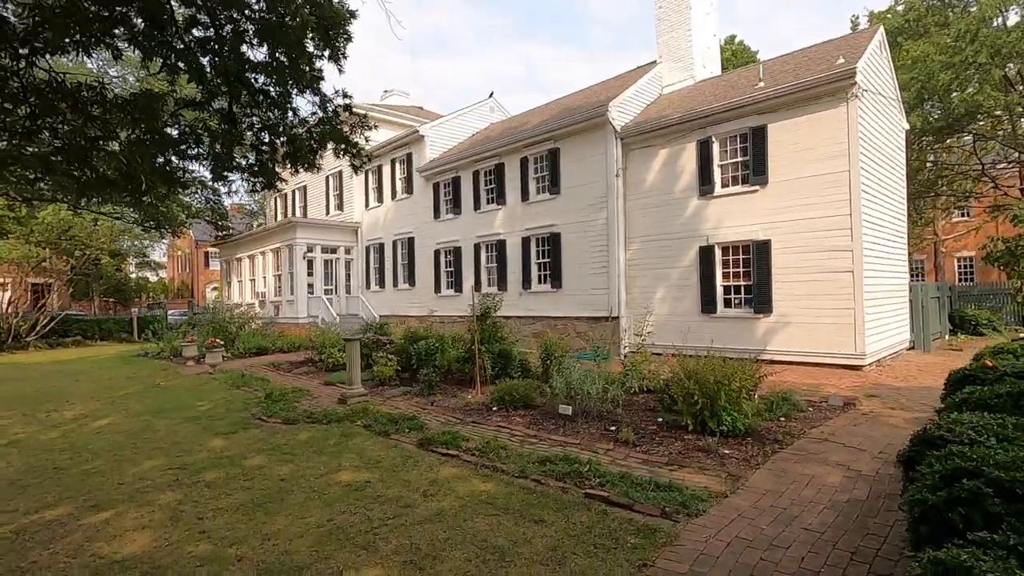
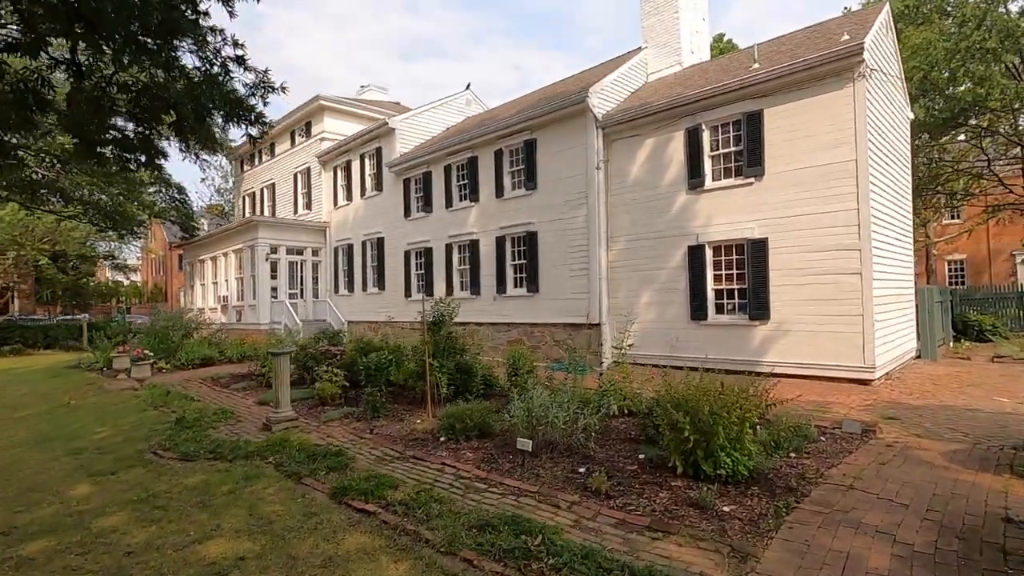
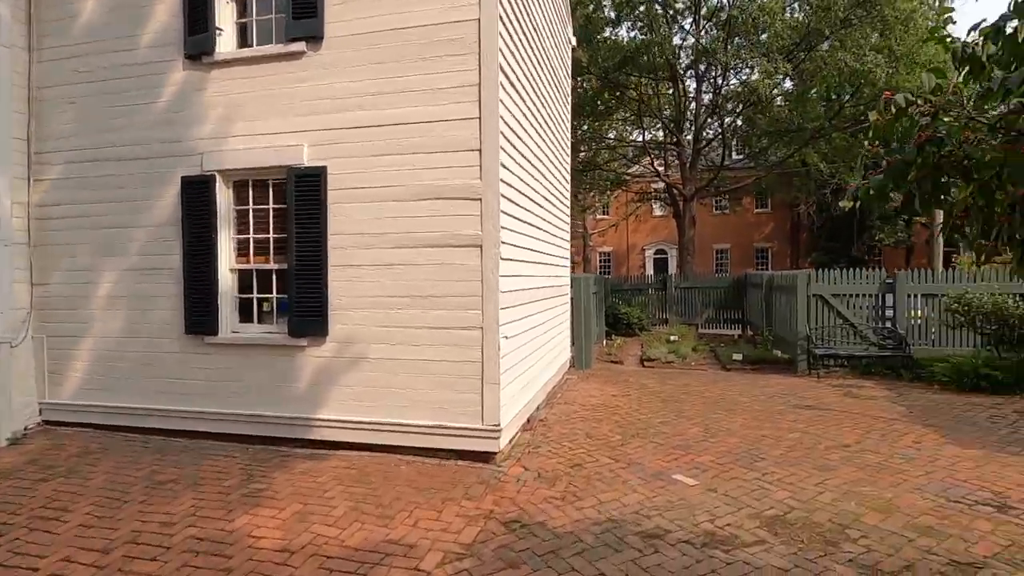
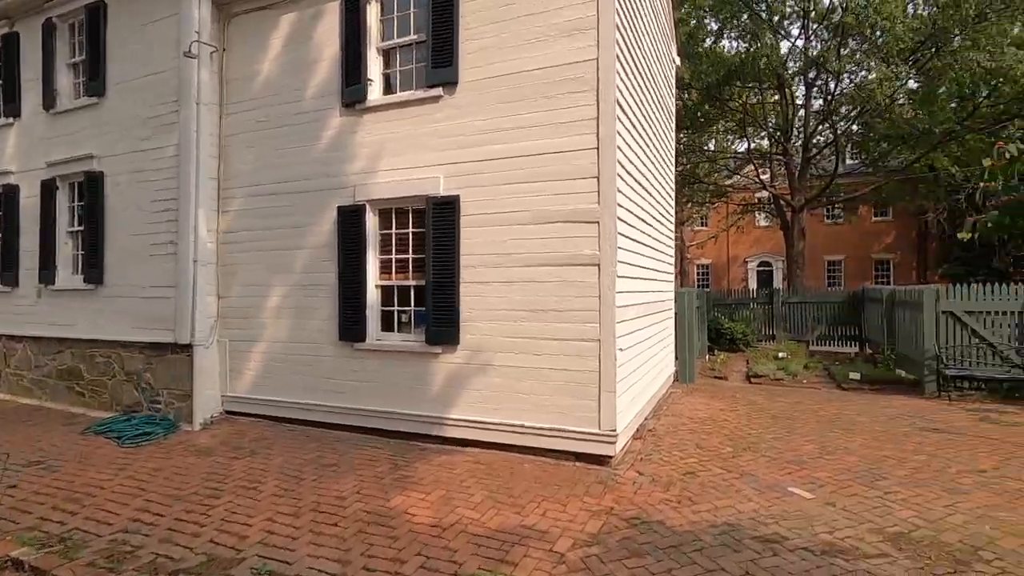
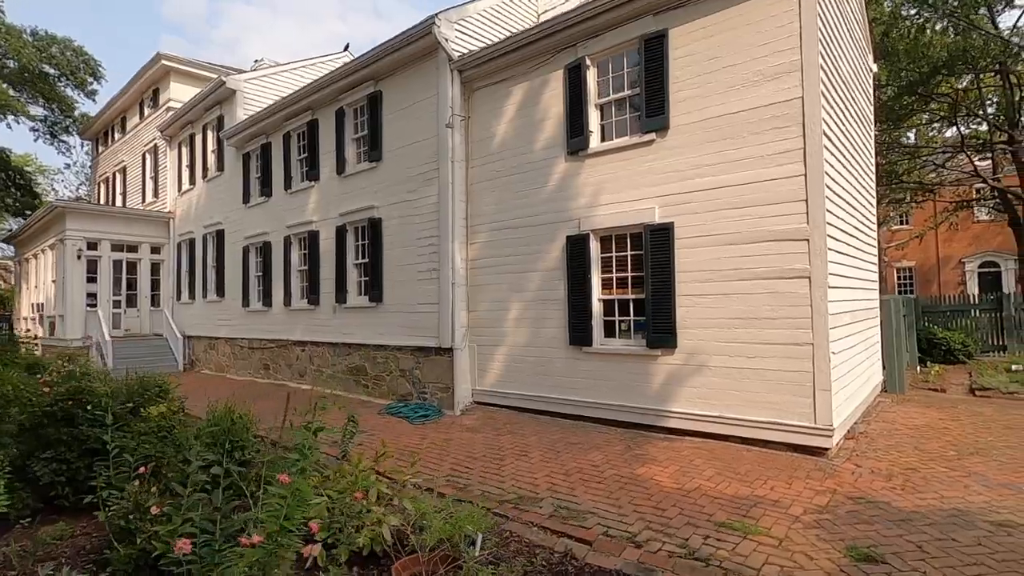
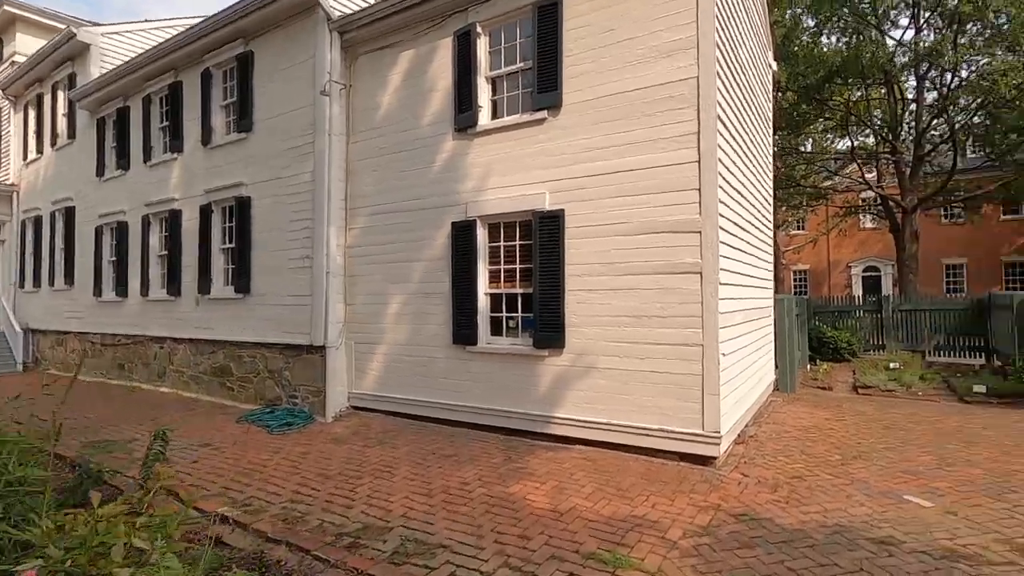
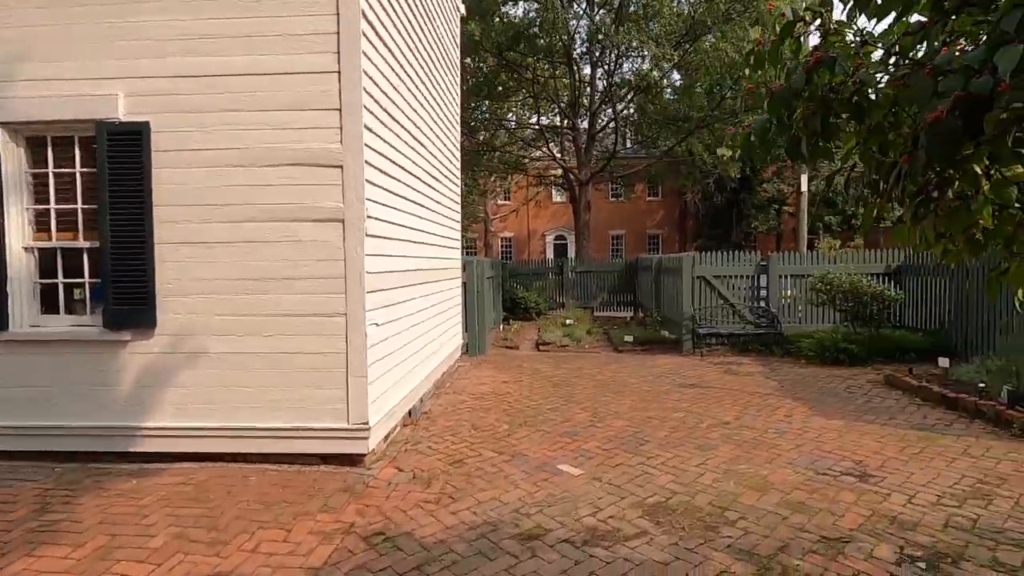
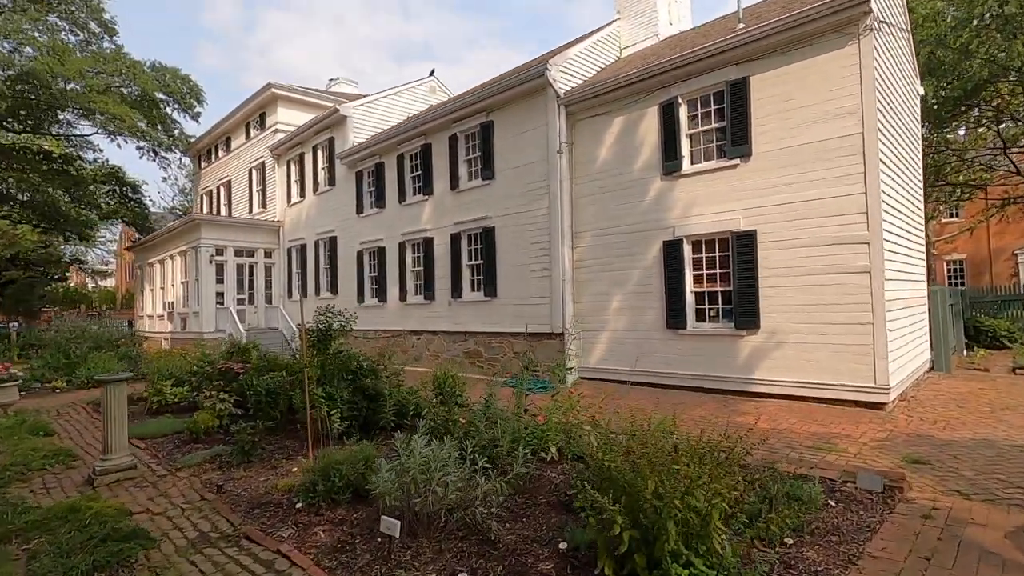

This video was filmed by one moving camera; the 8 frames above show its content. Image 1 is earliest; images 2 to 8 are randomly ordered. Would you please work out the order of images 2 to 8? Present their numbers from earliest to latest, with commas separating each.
2, 8, 5, 6, 4, 3, 7
